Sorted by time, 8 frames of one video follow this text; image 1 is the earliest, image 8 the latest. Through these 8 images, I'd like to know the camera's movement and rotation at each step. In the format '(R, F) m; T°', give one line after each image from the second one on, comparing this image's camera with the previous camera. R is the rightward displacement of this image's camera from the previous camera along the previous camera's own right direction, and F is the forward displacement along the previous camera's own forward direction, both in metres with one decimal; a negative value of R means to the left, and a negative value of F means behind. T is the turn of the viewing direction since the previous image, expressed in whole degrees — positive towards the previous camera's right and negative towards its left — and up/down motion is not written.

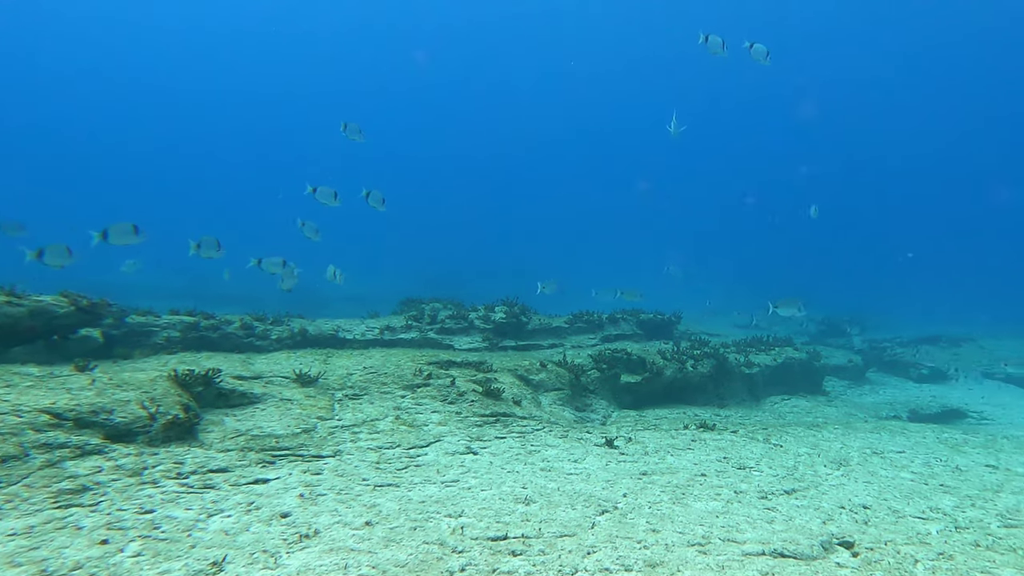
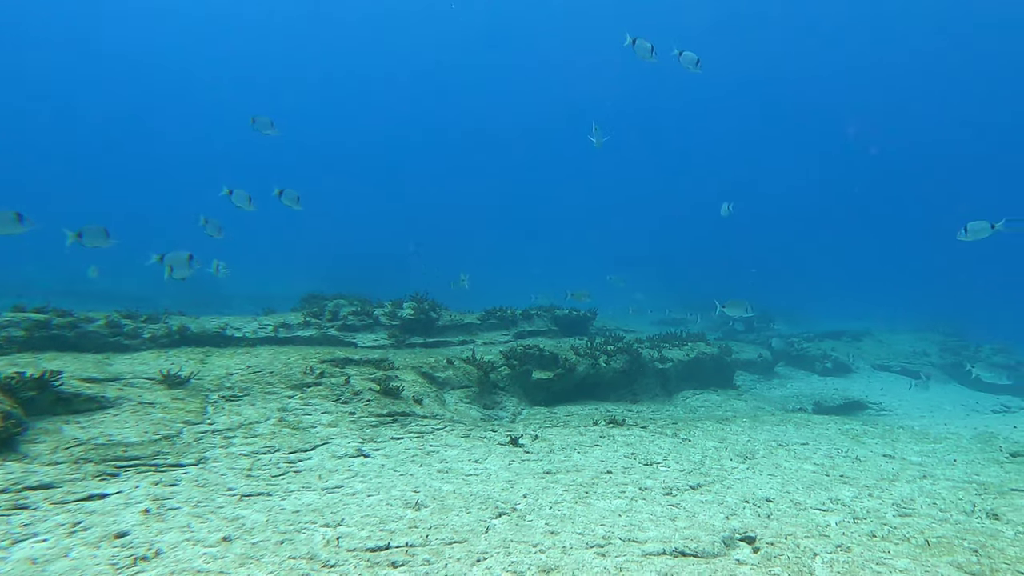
(+0.2, +0.3) m; +6°
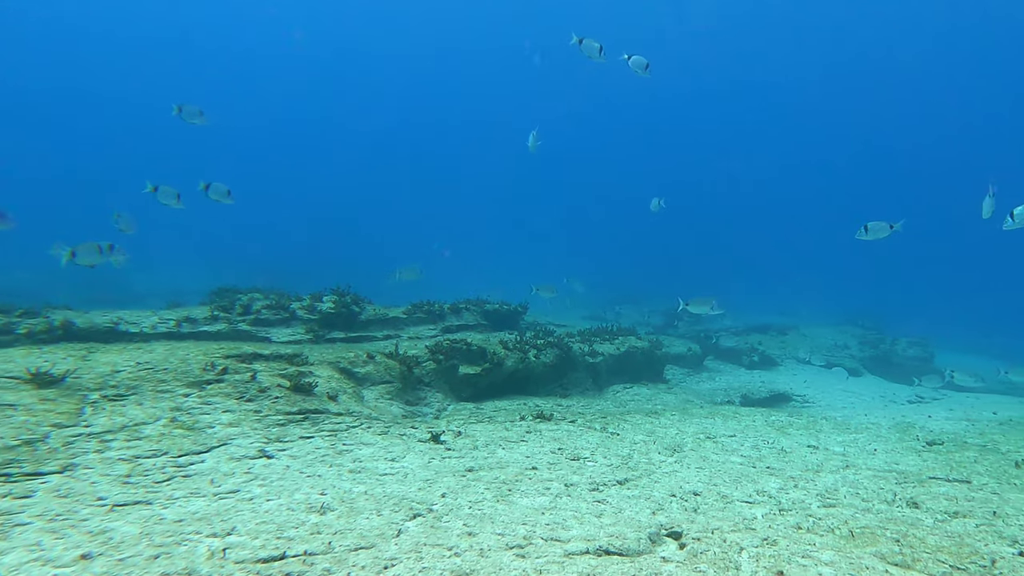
(+0.1, +0.3) m; +5°
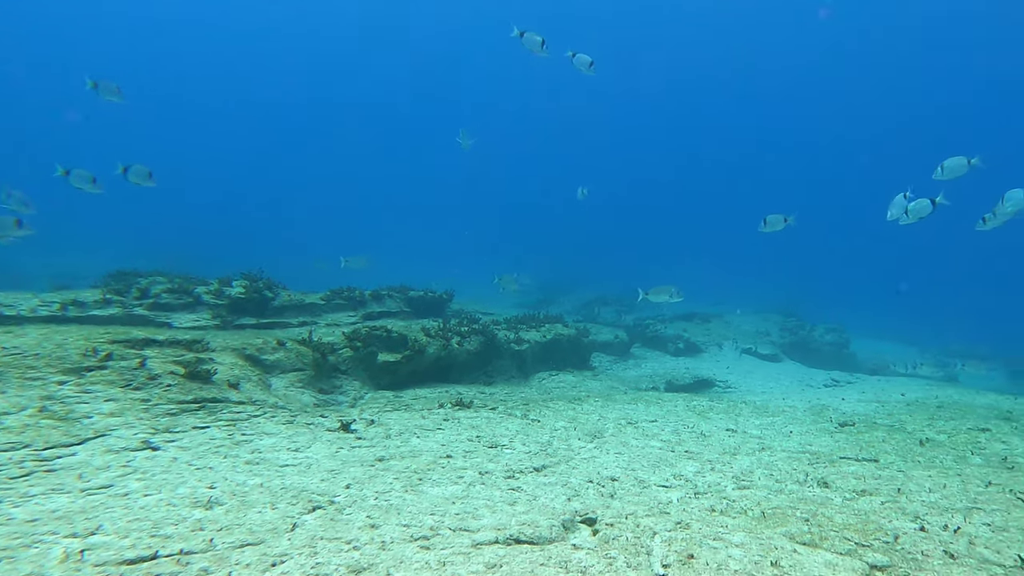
(+0.2, +0.2) m; +5°
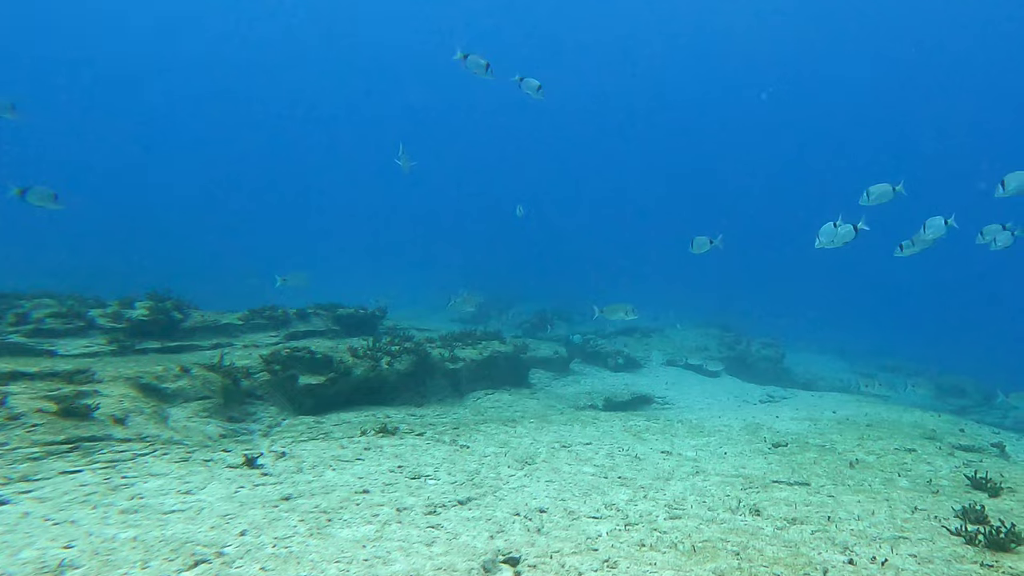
(+0.2, +0.3) m; +4°
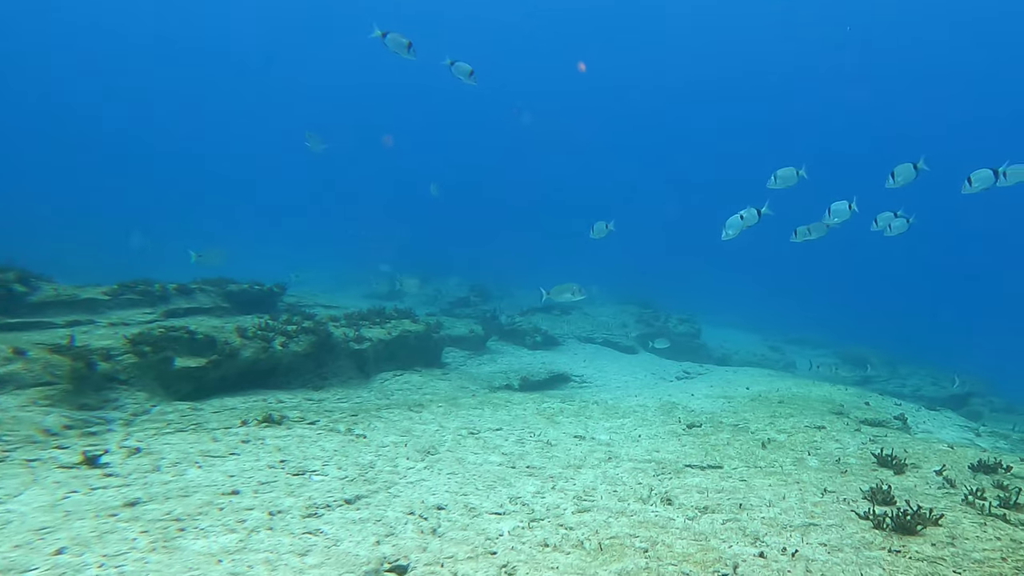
(+0.2, +0.5) m; +6°
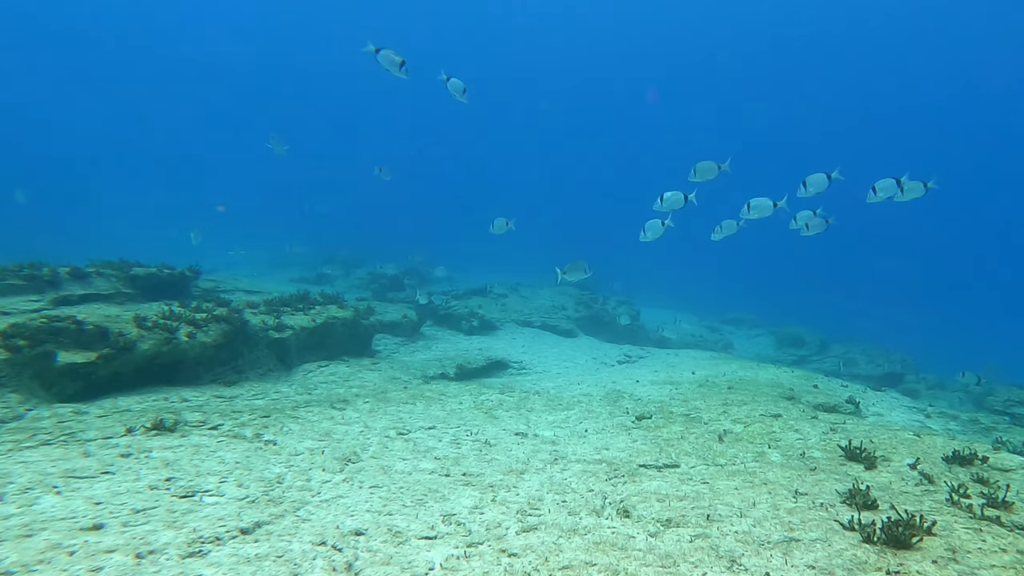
(0.0, +0.8) m; +5°
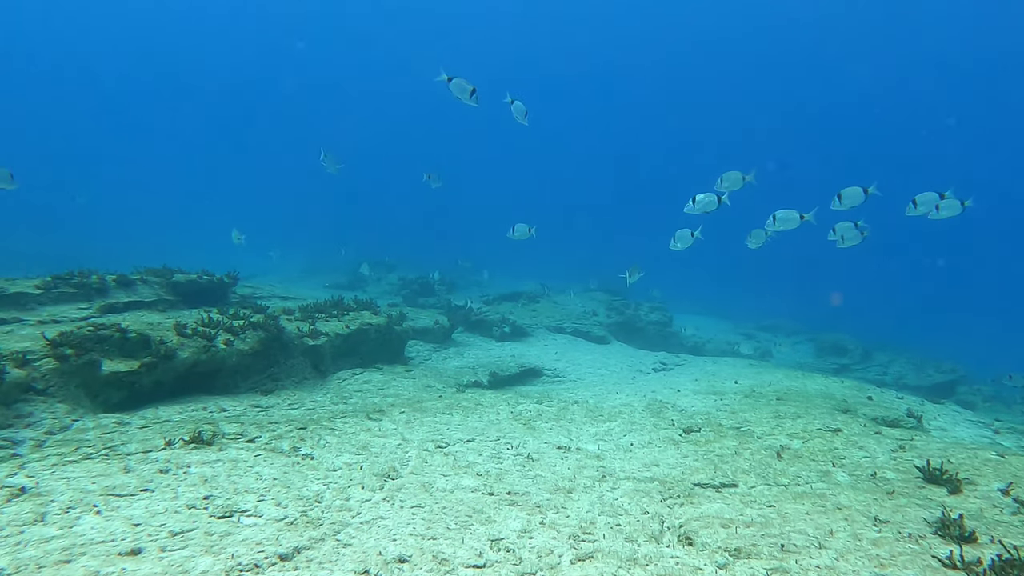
(-0.2, +0.3) m; -2°
